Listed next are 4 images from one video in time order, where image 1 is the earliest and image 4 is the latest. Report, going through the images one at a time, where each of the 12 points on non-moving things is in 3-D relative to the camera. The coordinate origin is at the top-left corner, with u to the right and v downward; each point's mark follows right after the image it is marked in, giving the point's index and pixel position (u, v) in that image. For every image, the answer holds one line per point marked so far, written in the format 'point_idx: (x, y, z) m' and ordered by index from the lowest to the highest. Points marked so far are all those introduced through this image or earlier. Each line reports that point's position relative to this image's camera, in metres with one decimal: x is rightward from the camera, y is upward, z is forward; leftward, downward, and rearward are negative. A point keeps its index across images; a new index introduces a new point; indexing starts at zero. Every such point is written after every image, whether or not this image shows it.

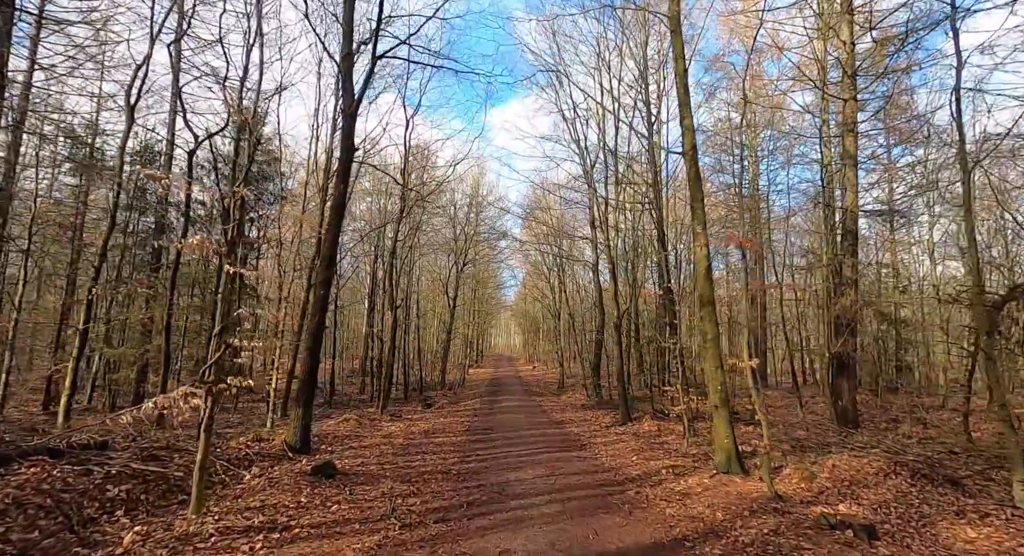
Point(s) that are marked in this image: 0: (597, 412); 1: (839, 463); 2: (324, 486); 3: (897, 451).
0: (+2.8, -4.3, +16.4) m
1: (+4.4, -2.5, +6.8) m
2: (-2.0, -2.2, +5.3) m
3: (+6.1, -2.7, +8.0) m
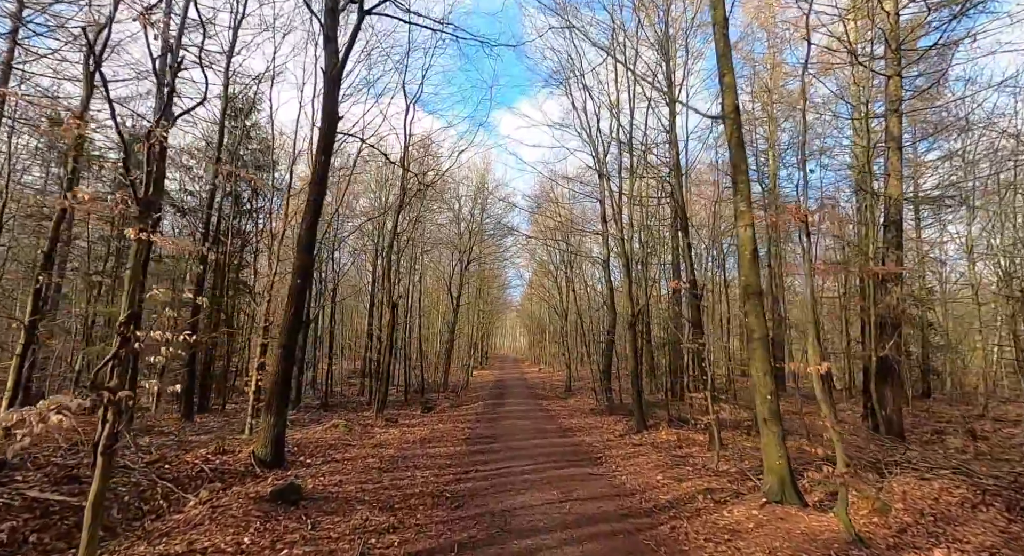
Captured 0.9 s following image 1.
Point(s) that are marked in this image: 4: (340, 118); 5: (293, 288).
0: (+2.9, -4.2, +15.3) m
1: (+4.5, -2.4, +5.7) m
2: (-1.9, -2.0, +4.2) m
3: (+6.2, -2.6, +6.9) m
4: (-2.5, +2.3, +7.3) m
5: (-3.0, -0.2, +6.9) m
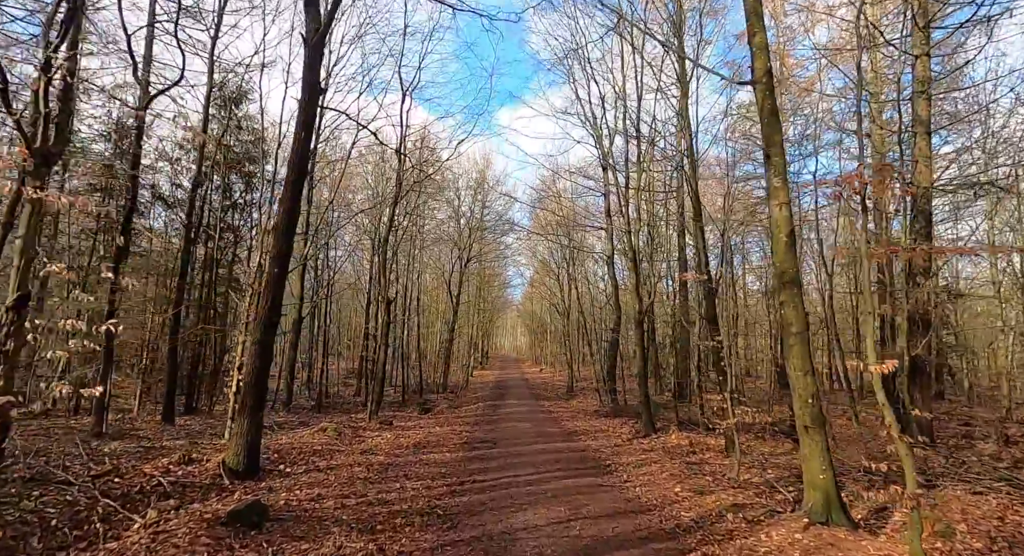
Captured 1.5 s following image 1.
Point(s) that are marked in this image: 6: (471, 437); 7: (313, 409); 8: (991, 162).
0: (+2.9, -4.1, +14.6) m
1: (+4.5, -2.2, +5.0) m
2: (-1.9, -1.9, +3.5) m
3: (+6.2, -2.5, +6.2) m
4: (-2.5, +2.4, +6.6) m
5: (-3.0, 0.0, +6.2) m
6: (-0.9, -3.5, +11.0) m
7: (-6.6, -4.4, +16.9) m
8: (+13.6, +3.3, +14.4) m
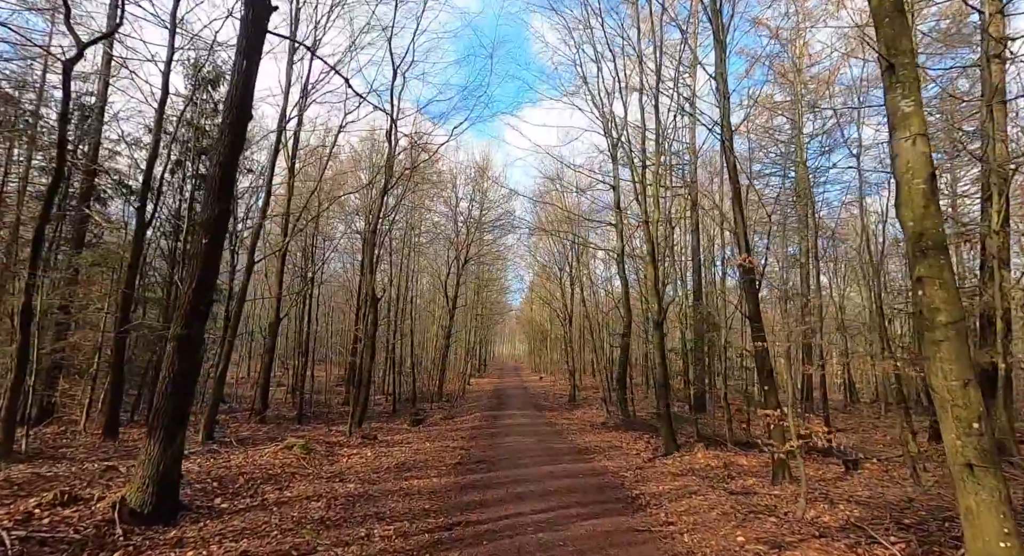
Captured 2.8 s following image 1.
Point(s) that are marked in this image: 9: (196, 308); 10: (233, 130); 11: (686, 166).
0: (+3.0, -4.0, +13.0) m
1: (+4.5, -2.0, +3.4) m
2: (-1.8, -1.6, +1.9) m
3: (+6.2, -2.3, +4.6) m
4: (-2.4, +2.7, +5.1) m
5: (-2.9, +0.2, +4.7) m
6: (-0.9, -3.3, +9.5) m
7: (-6.6, -4.3, +15.3) m
8: (+13.7, +3.3, +13.0) m
9: (-2.9, -0.3, +4.6) m
10: (-2.7, +1.4, +4.8) m
11: (+5.2, +3.3, +15.3) m
